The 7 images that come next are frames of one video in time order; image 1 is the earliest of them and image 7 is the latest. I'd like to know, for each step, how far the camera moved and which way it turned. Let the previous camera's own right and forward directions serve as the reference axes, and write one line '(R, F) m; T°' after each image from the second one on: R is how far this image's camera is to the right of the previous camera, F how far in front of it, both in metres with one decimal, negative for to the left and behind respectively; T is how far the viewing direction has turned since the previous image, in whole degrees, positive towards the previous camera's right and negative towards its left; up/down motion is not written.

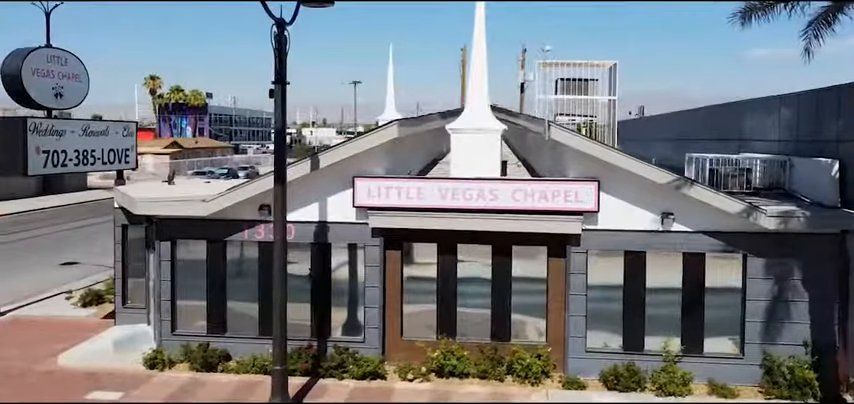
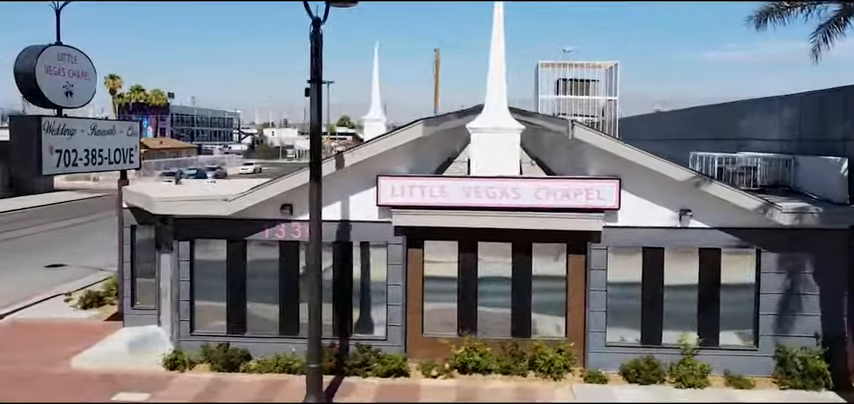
(-1.2, -0.1) m; +3°
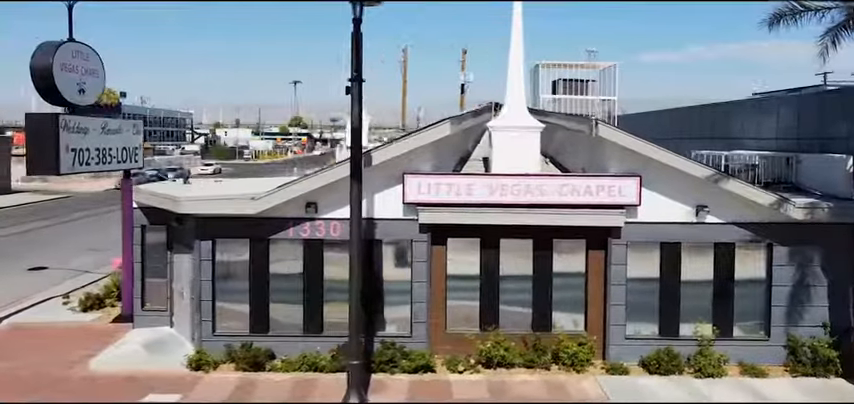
(-1.5, -0.1) m; +4°
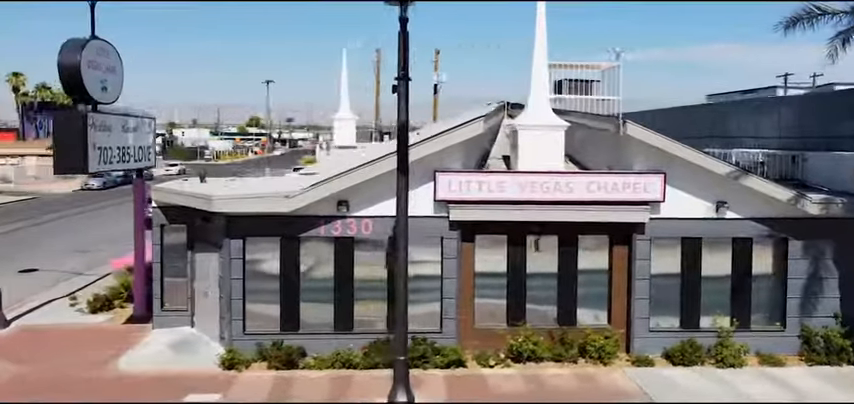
(-1.5, -0.2) m; +4°
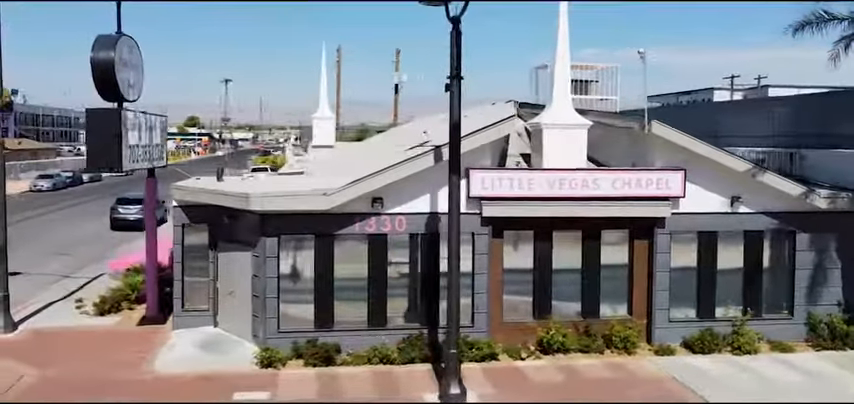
(-1.9, -0.2) m; +5°
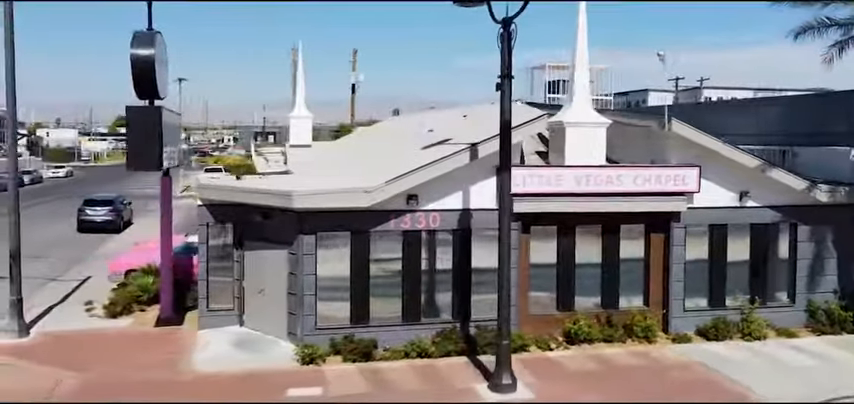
(-2.1, -0.2) m; +5°
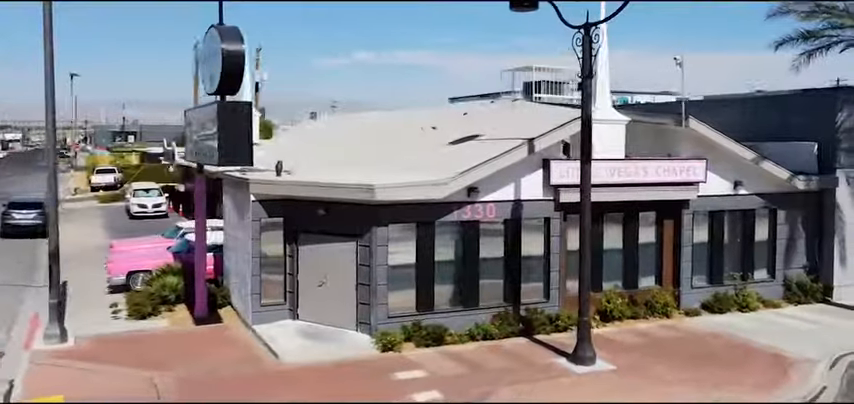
(-4.5, -0.4) m; +12°
